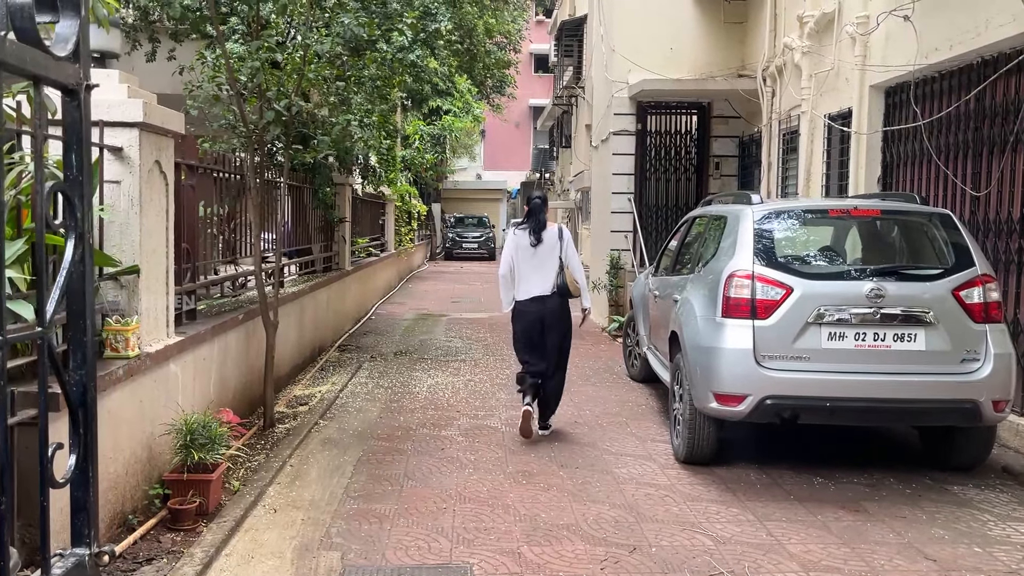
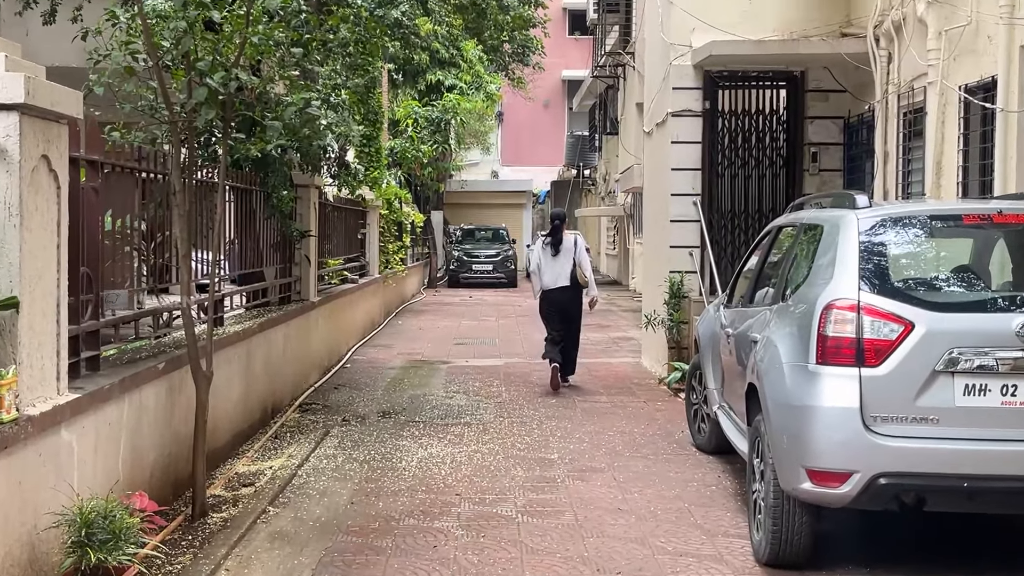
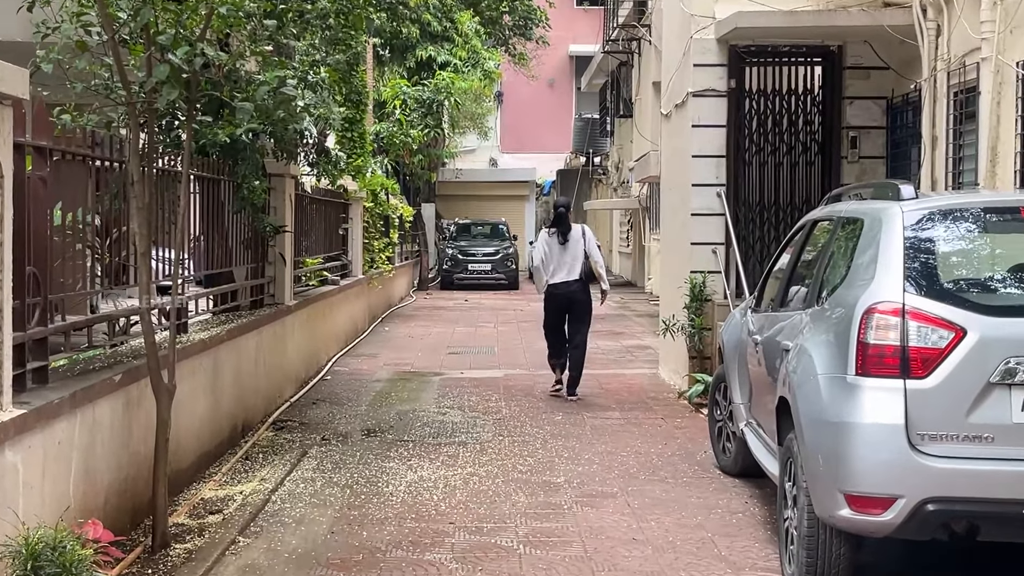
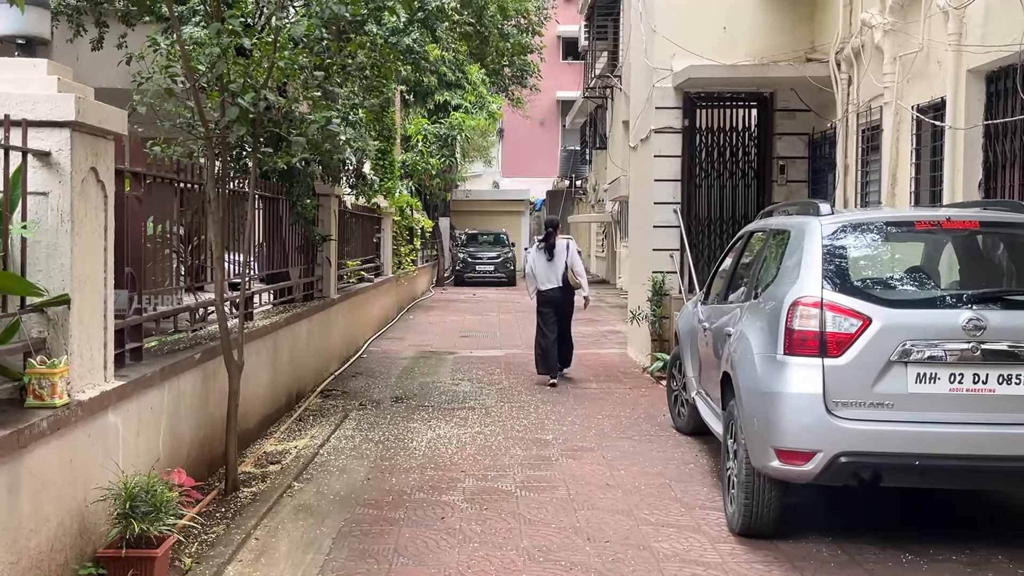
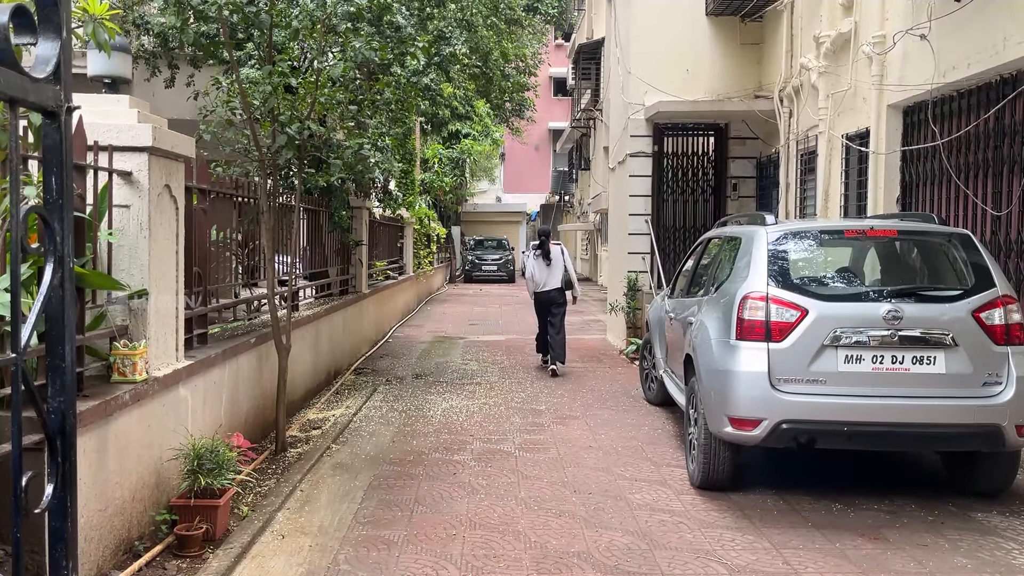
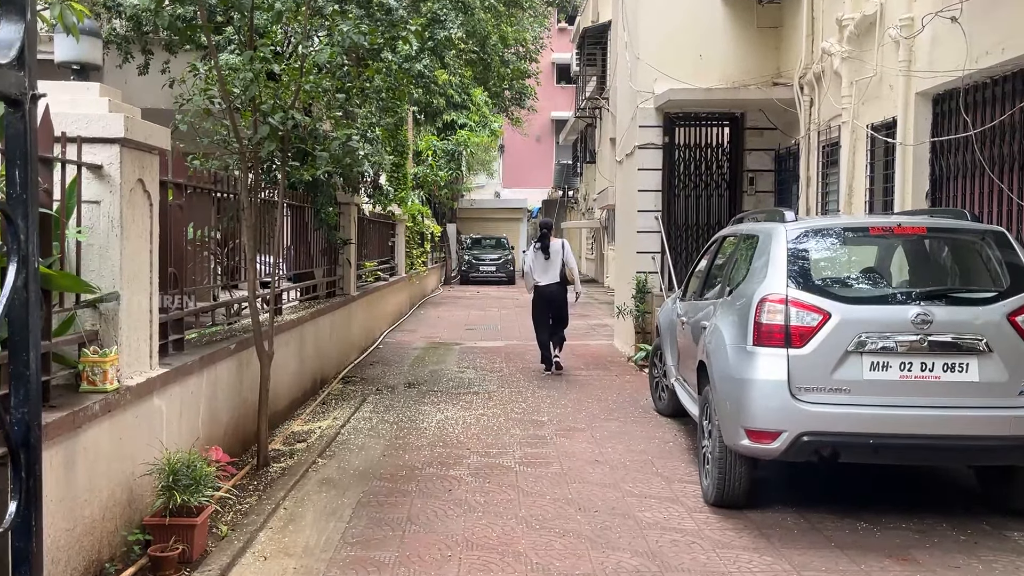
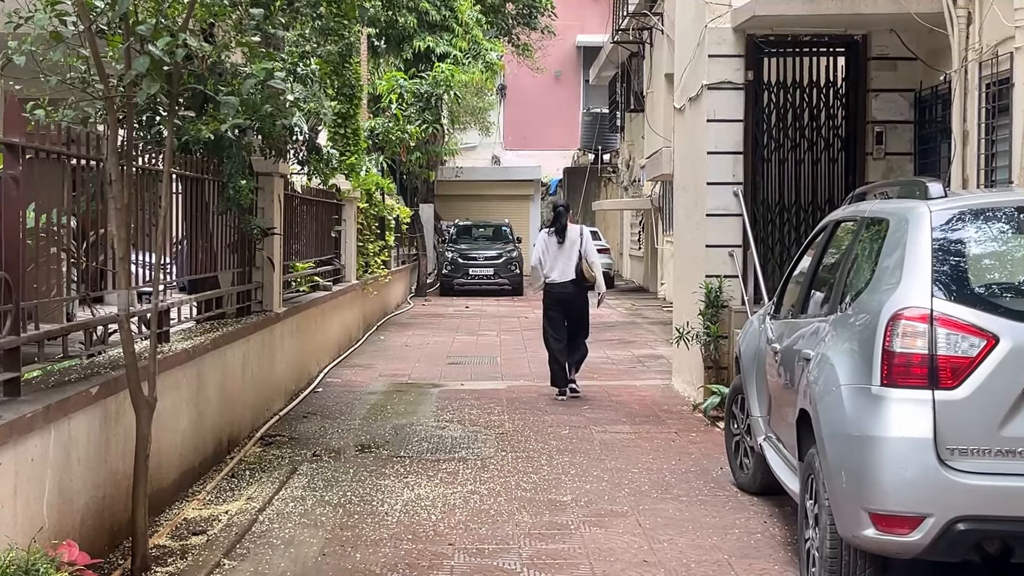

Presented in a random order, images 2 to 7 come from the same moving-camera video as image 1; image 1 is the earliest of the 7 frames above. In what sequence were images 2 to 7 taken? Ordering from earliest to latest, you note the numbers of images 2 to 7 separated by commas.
5, 6, 4, 2, 3, 7
